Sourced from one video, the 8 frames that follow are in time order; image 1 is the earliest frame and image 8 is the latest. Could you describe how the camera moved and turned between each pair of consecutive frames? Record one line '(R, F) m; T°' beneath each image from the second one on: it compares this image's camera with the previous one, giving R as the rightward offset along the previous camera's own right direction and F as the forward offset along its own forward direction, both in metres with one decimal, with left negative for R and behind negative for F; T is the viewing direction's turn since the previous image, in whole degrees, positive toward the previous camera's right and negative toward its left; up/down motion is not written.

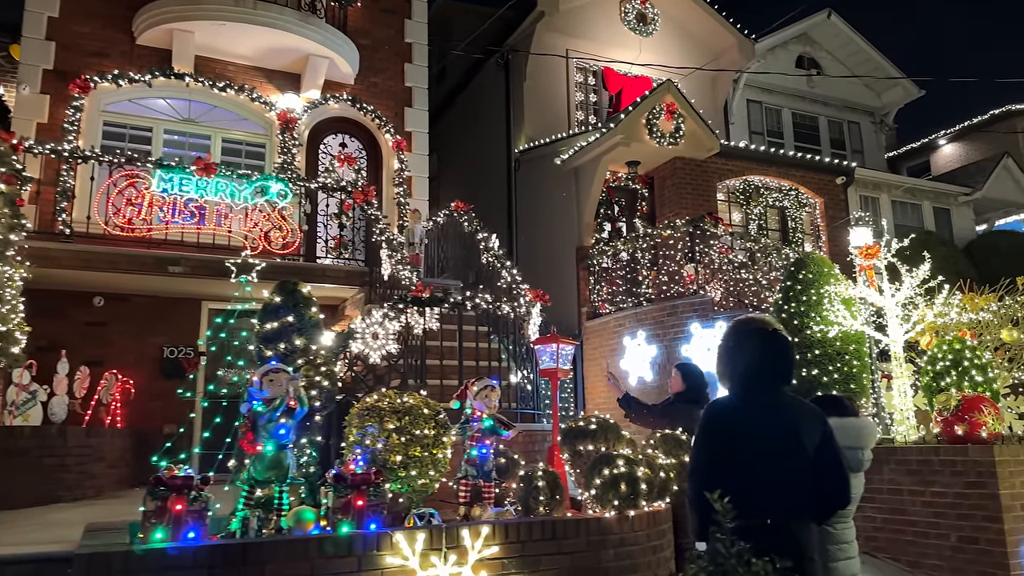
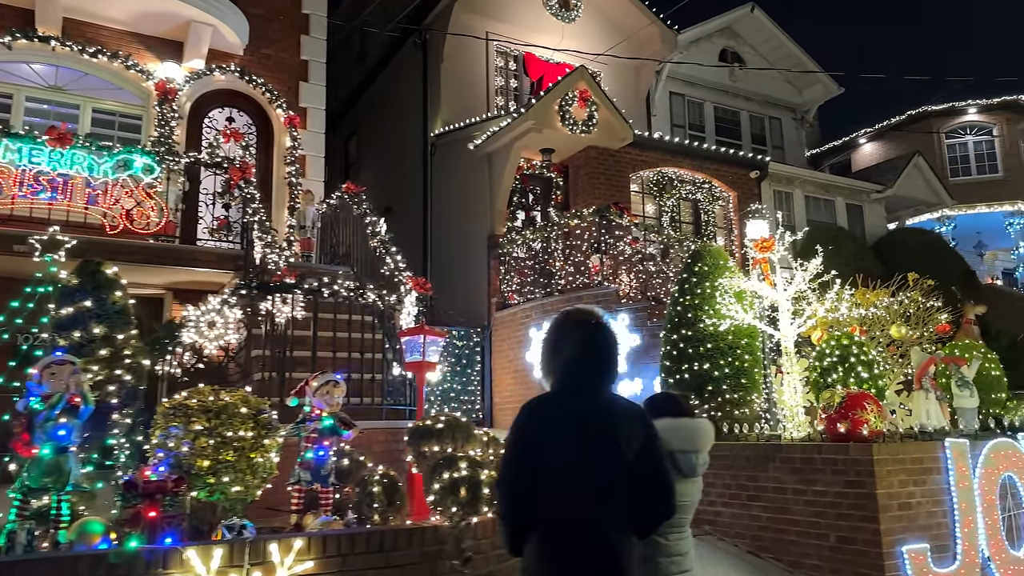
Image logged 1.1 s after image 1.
(+0.7, +0.4) m; +4°
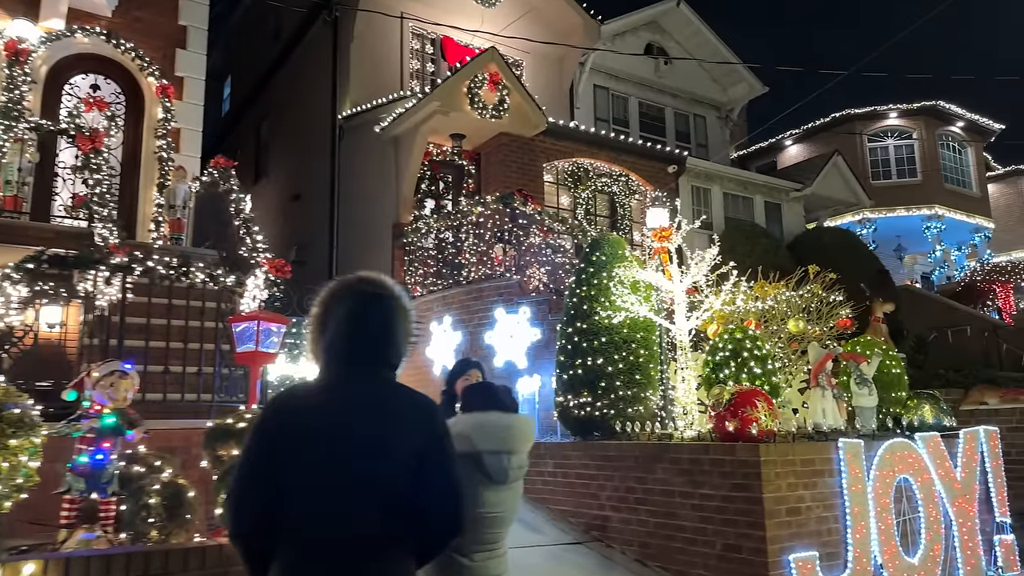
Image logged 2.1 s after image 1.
(+0.7, +0.6) m; +4°
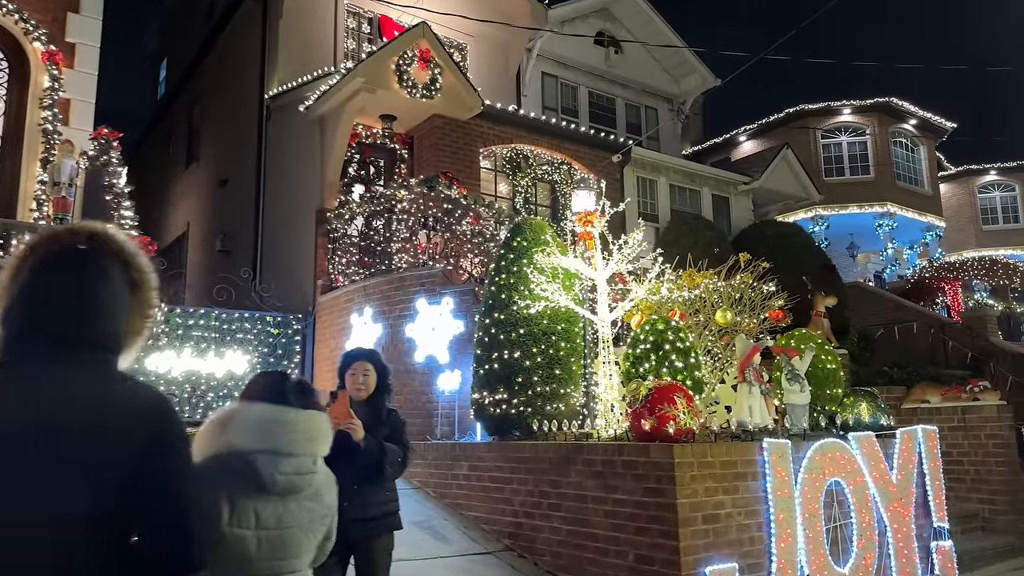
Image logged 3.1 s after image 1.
(+0.6, +0.6) m; +2°
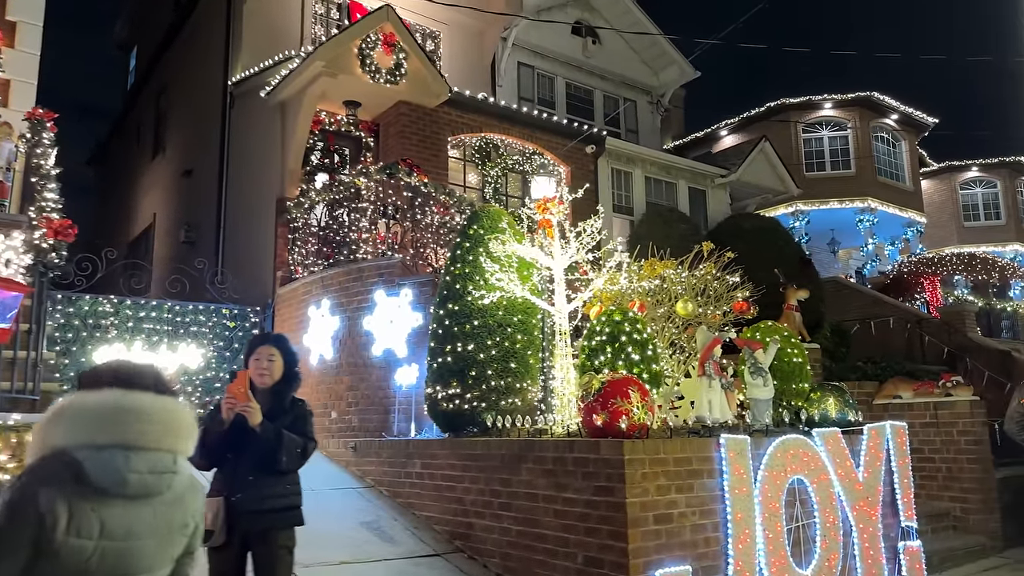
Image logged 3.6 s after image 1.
(+0.3, +0.3) m; +1°
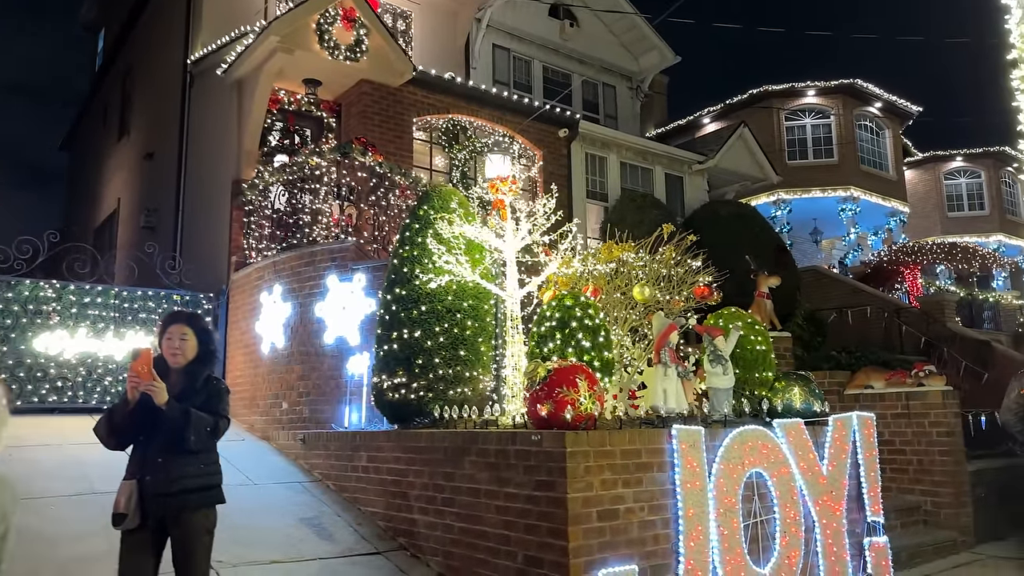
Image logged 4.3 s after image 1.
(+0.4, +0.4) m; +1°
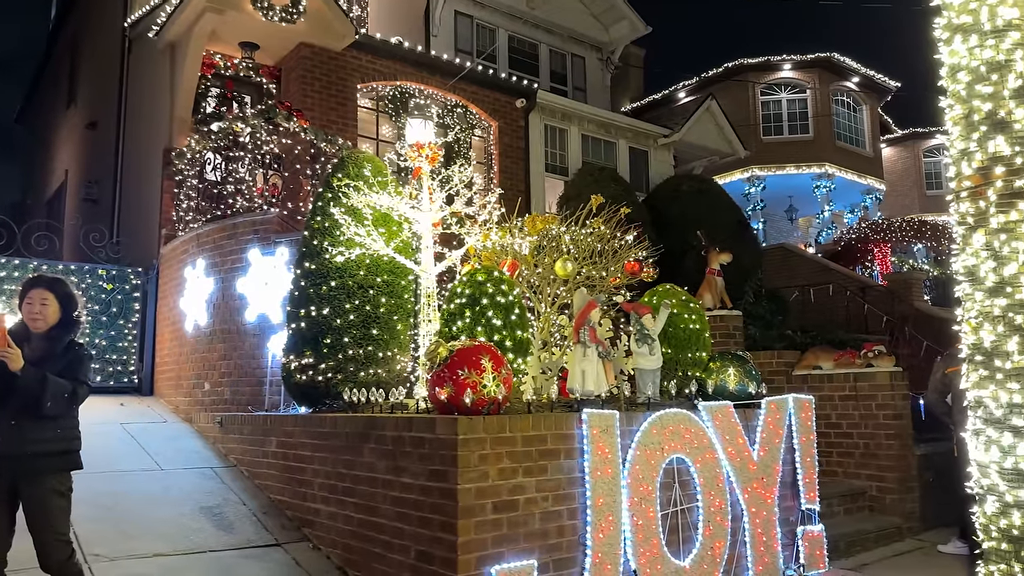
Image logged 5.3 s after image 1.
(+0.6, +0.4) m; +1°
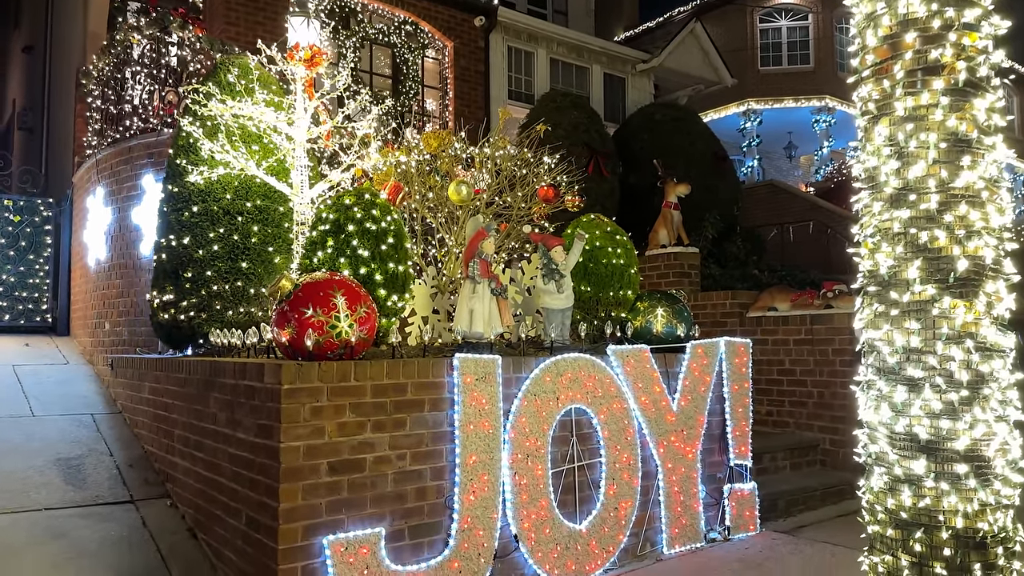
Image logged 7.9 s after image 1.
(+0.9, +0.8) m; -1°
